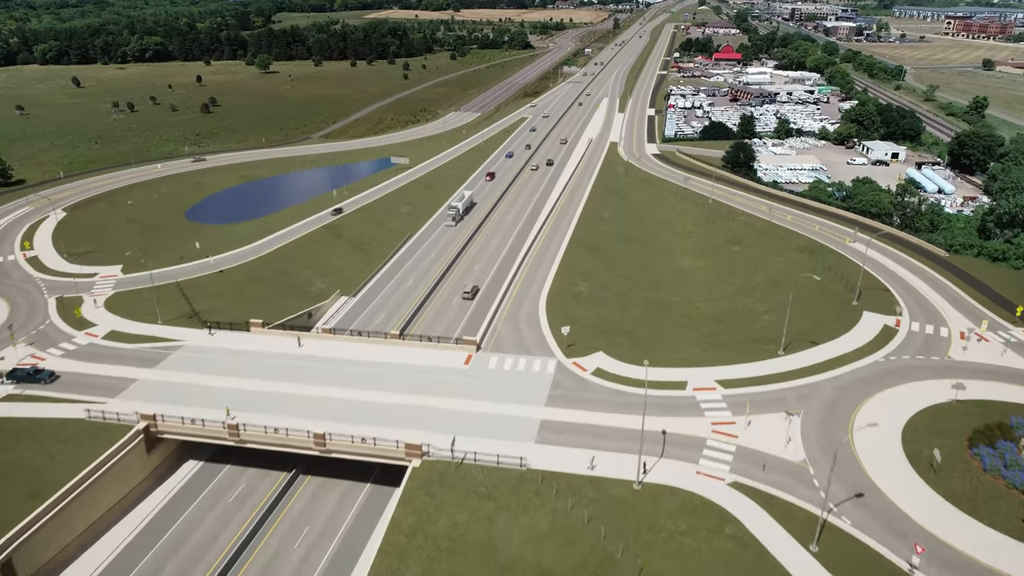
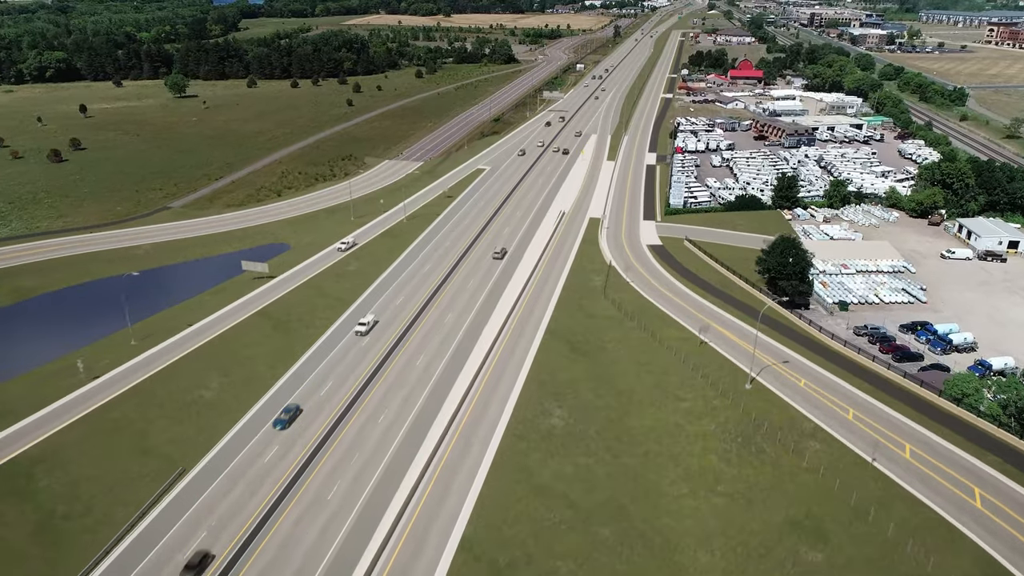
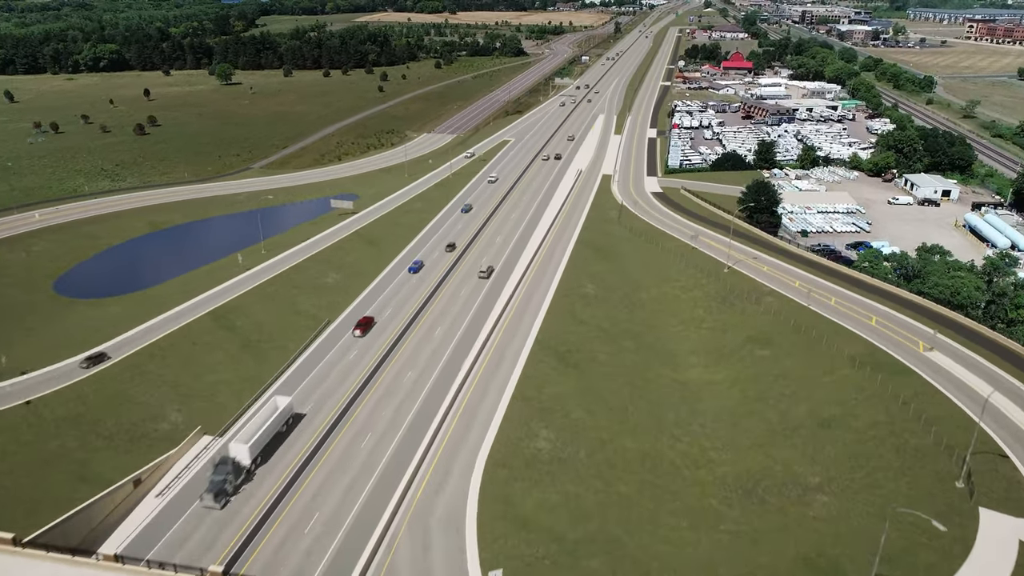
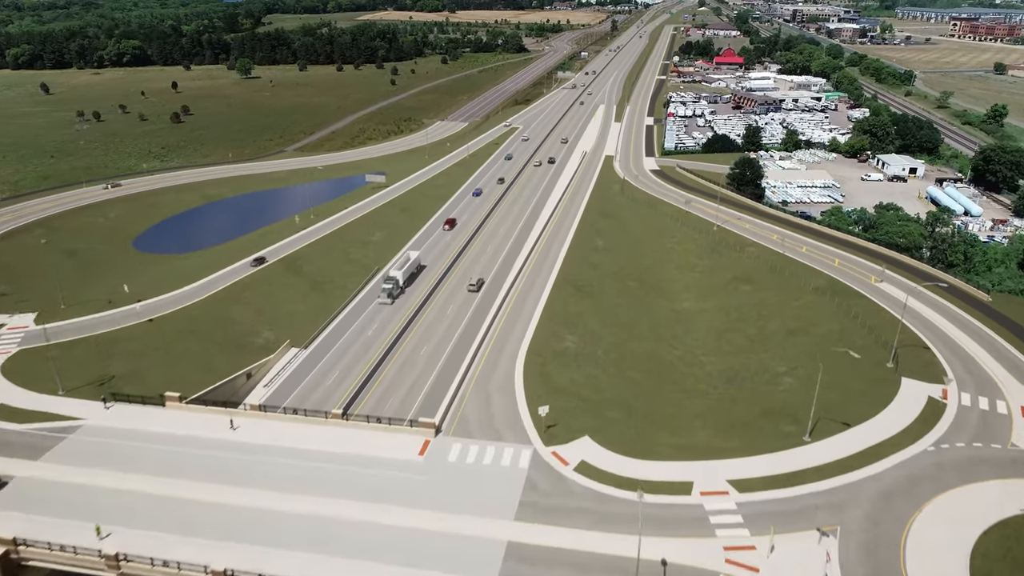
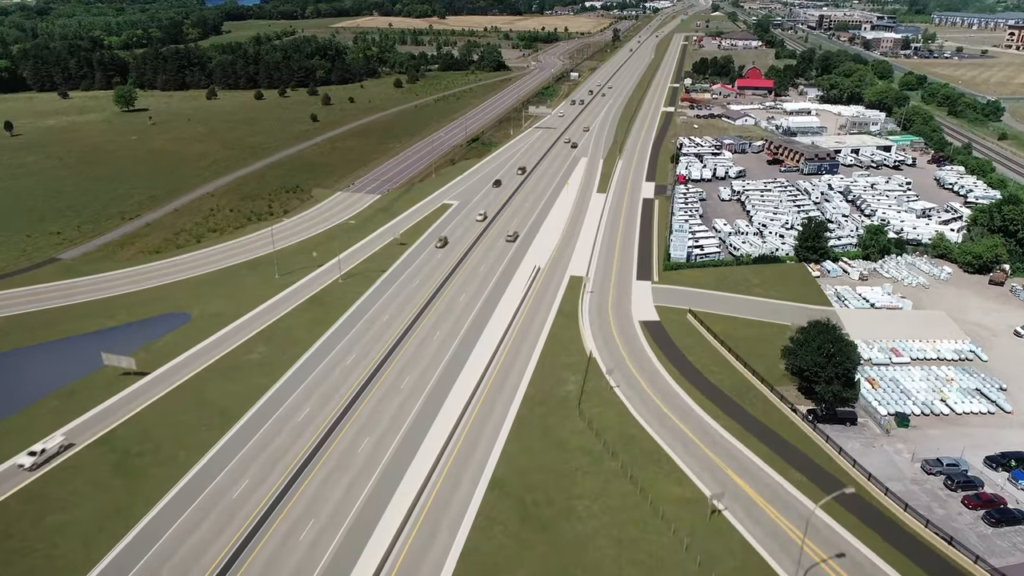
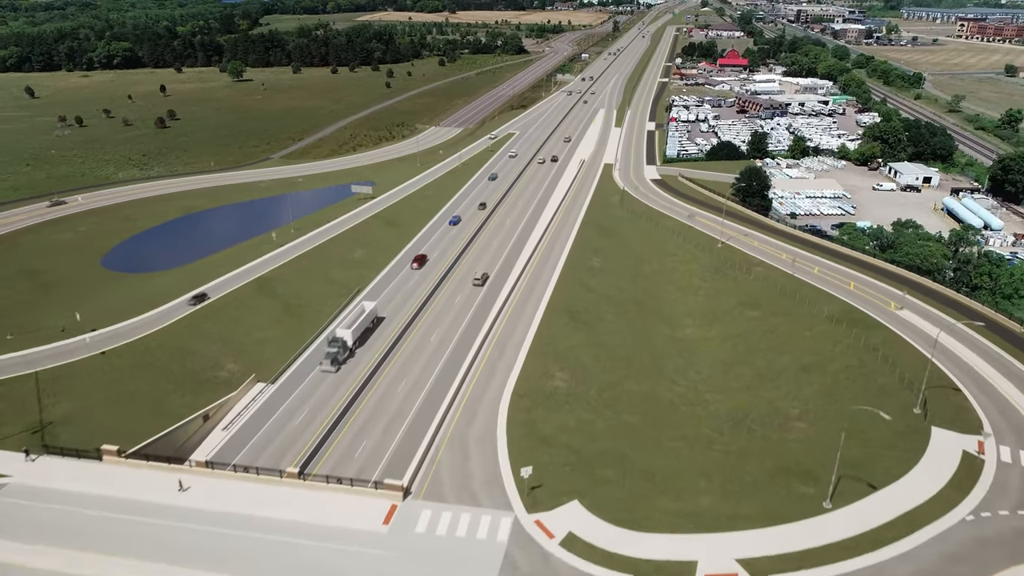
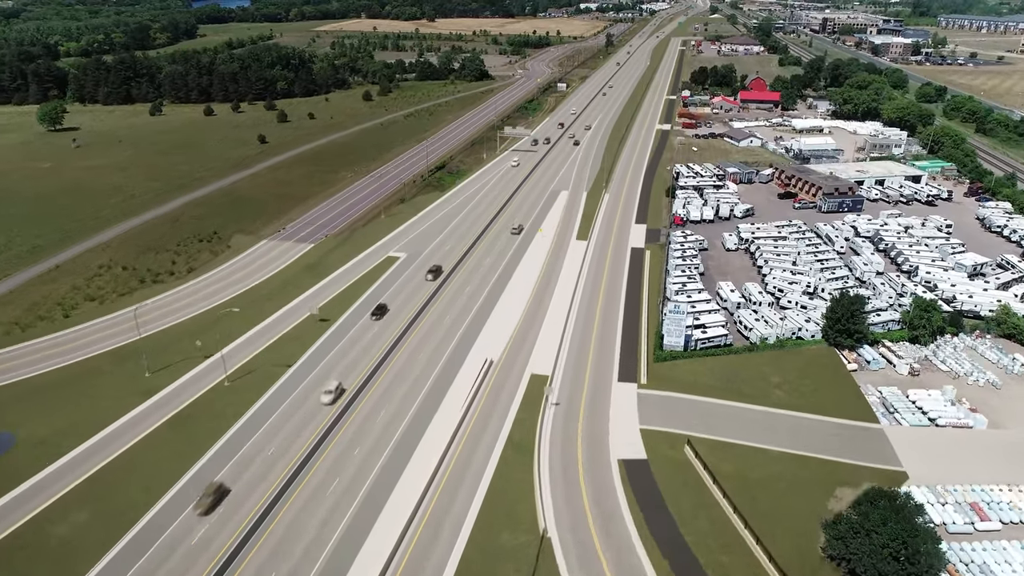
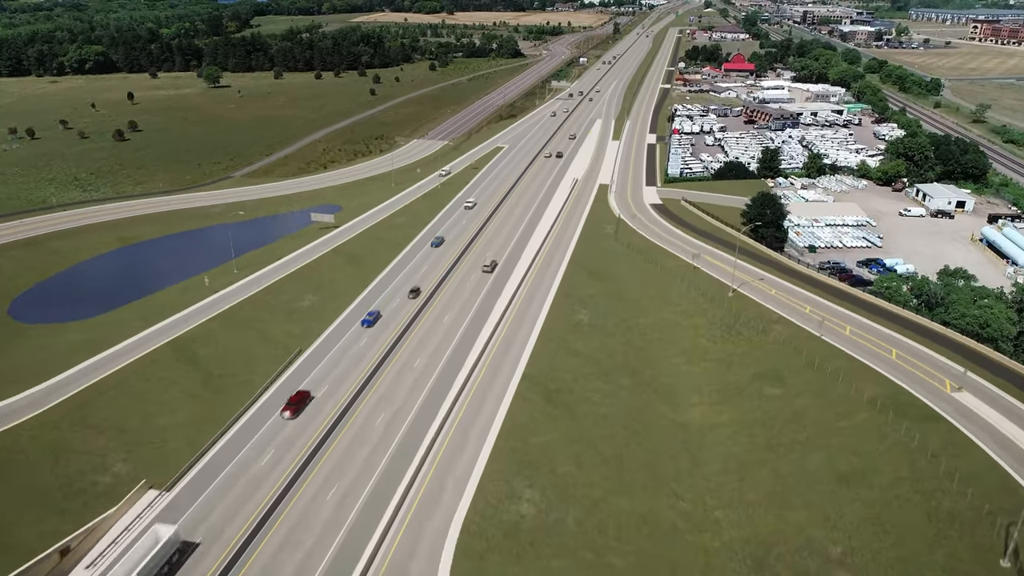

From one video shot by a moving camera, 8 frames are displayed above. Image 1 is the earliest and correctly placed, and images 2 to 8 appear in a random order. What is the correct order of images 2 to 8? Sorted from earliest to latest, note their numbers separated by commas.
4, 6, 3, 8, 2, 5, 7
